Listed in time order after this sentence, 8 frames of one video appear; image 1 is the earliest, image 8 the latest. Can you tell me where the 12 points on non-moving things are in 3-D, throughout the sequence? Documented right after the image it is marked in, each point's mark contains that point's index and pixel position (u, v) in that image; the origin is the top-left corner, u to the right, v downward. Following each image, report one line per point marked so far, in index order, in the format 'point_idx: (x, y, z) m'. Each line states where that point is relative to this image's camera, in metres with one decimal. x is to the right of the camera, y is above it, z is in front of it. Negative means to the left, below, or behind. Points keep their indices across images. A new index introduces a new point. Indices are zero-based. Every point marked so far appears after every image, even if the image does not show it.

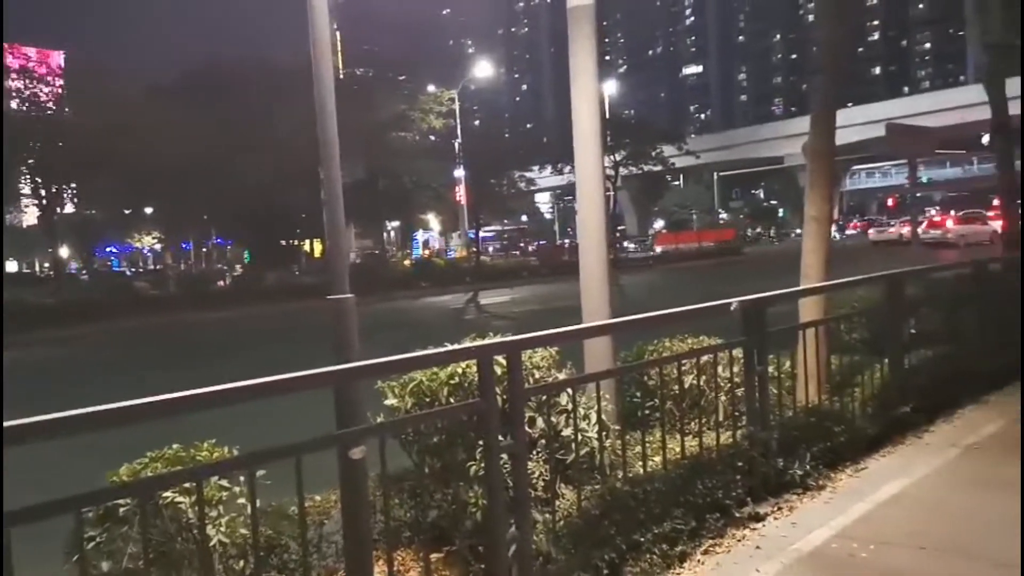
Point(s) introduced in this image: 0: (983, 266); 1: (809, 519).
0: (+6.6, +0.3, +10.6) m
1: (+2.2, -1.8, +5.7) m
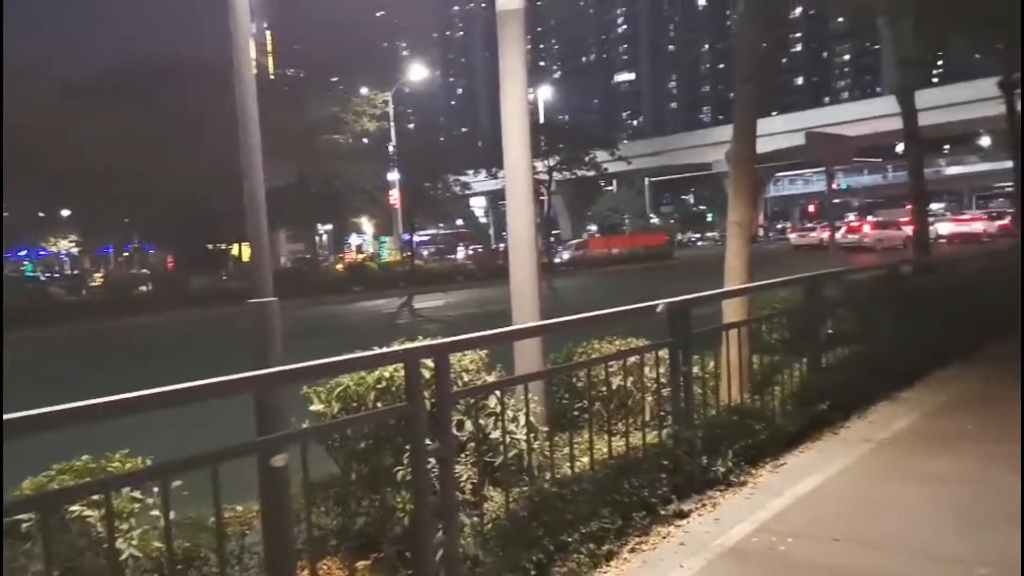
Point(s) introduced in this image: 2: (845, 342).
0: (+5.7, +0.3, +11.1) m
1: (+1.7, -1.8, +5.9) m
2: (+4.1, -0.7, +9.3) m
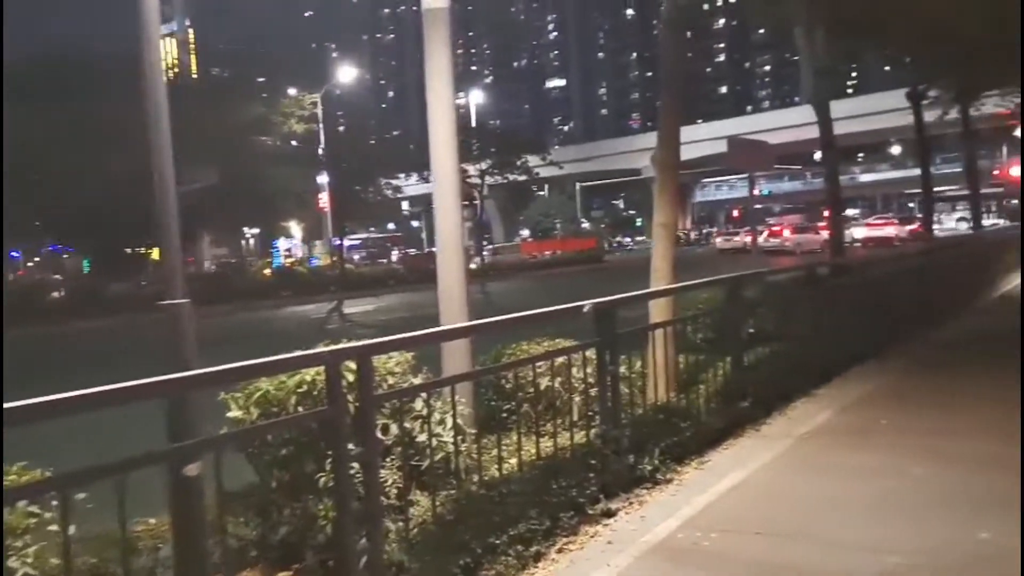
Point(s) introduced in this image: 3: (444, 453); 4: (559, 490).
0: (+4.6, +0.3, +11.5) m
1: (+1.1, -1.8, +5.9) m
2: (+3.2, -0.7, +9.5) m
3: (-0.4, -1.1, +4.9) m
4: (+0.3, -1.5, +5.5) m
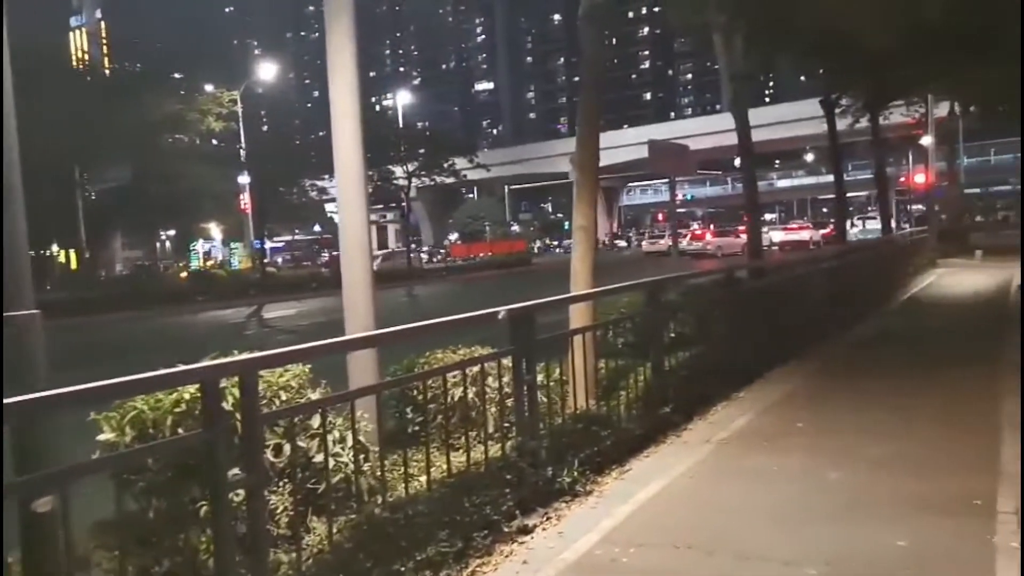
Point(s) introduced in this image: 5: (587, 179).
0: (+3.4, +0.2, +11.6) m
1: (+0.5, -1.8, +5.7) m
2: (+2.2, -0.7, +9.5) m
3: (-1.0, -1.1, +4.6) m
4: (-0.3, -1.5, +5.2) m
5: (+0.9, +1.3, +9.0) m
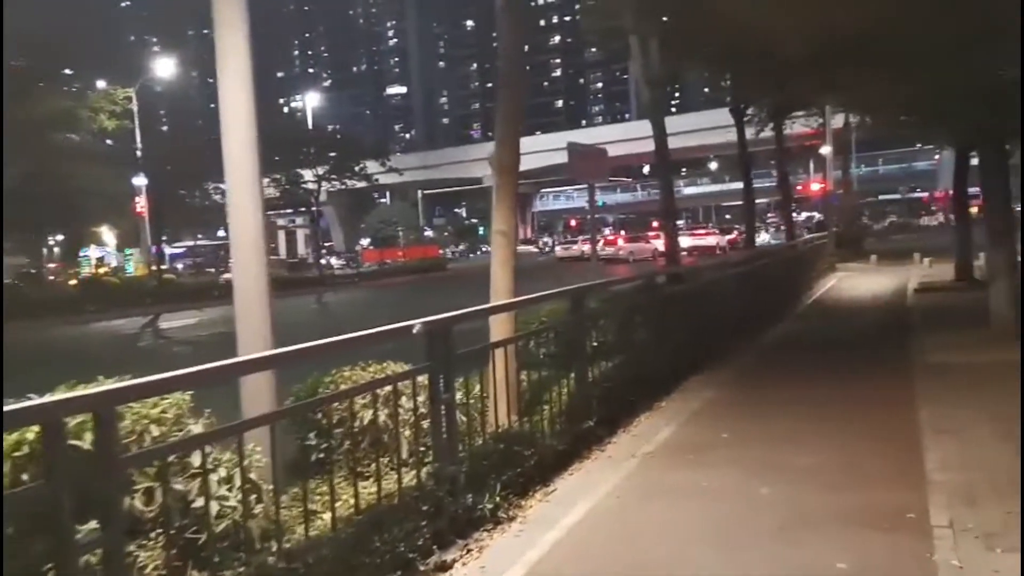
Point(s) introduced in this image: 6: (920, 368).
0: (+2.1, +0.1, +11.4) m
1: (-0.1, -1.9, +5.2) m
2: (+1.2, -0.8, +9.2) m
3: (-1.5, -1.2, +3.9) m
4: (-0.8, -1.6, +4.6) m
5: (0.0, +1.2, +8.5) m
6: (+6.0, -1.2, +11.1) m
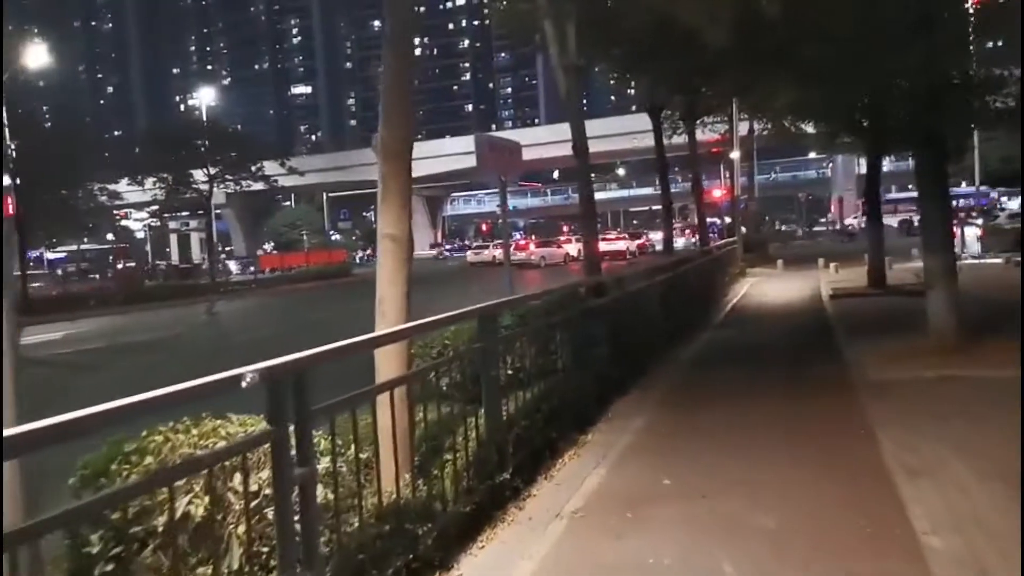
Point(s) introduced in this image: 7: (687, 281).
0: (+0.8, 0.0, +10.0) m
1: (-0.7, -2.0, +3.6) m
2: (+0.2, -1.0, +7.7) m
3: (-1.9, -1.3, +2.1) m
4: (-1.3, -1.7, +2.9) m
5: (-1.0, +1.0, +6.9) m
6: (+4.7, -1.3, +10.2) m
7: (+4.3, +0.2, +18.4) m
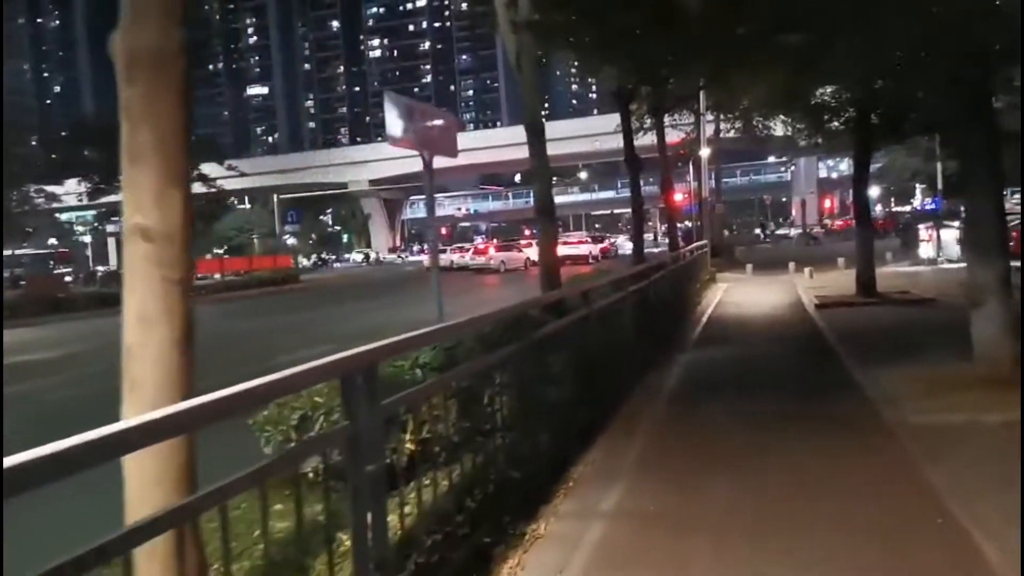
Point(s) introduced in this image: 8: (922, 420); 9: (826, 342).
0: (+0.1, -0.2, +7.4) m
1: (-1.0, -2.2, +0.9) m
2: (-0.4, -1.1, +5.0) m
3: (-2.2, -1.5, -0.6) m
4: (-1.6, -1.9, +0.2) m
5: (-1.6, +0.9, +4.2) m
6: (+4.0, -1.5, +7.8) m
7: (+3.2, 0.0, +15.9) m
8: (+4.3, -1.4, +7.8) m
9: (+5.9, -1.0, +14.0) m
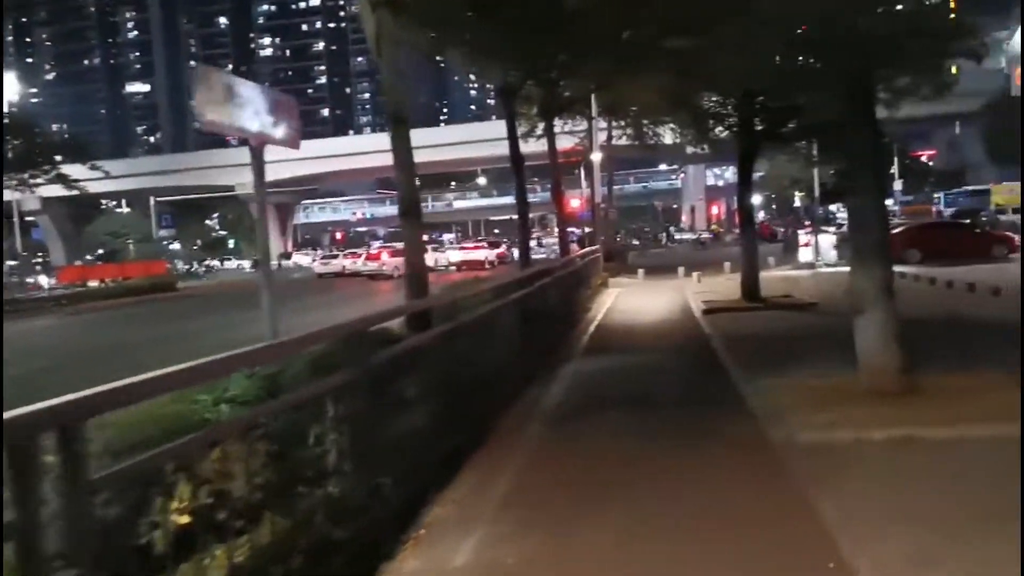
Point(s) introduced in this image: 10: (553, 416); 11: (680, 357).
0: (-1.2, -0.3, +6.3) m
1: (-1.5, -2.2, -0.3) m
2: (-1.4, -1.2, +3.9) m
3: (-2.4, -1.6, -1.9) m
4: (-2.0, -2.0, -1.0) m
5: (-2.5, +0.8, +3.0) m
6: (+2.6, -1.6, +7.2) m
7: (+0.7, -0.2, +15.2) m
8: (+2.9, -1.5, +7.3) m
9: (+3.6, -1.1, +13.7) m
10: (+0.5, -1.6, +9.2) m
11: (+3.0, -1.2, +13.4) m
